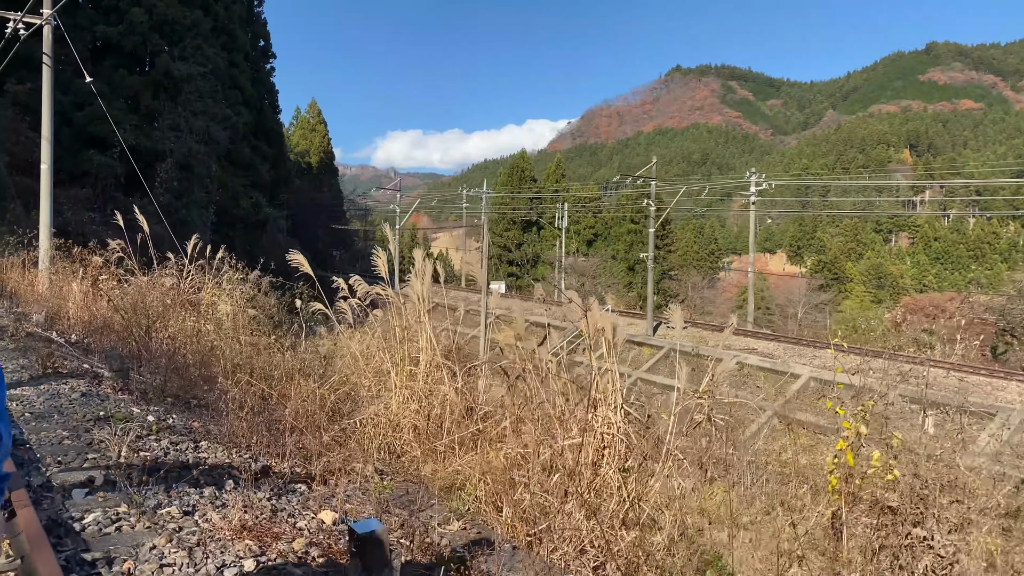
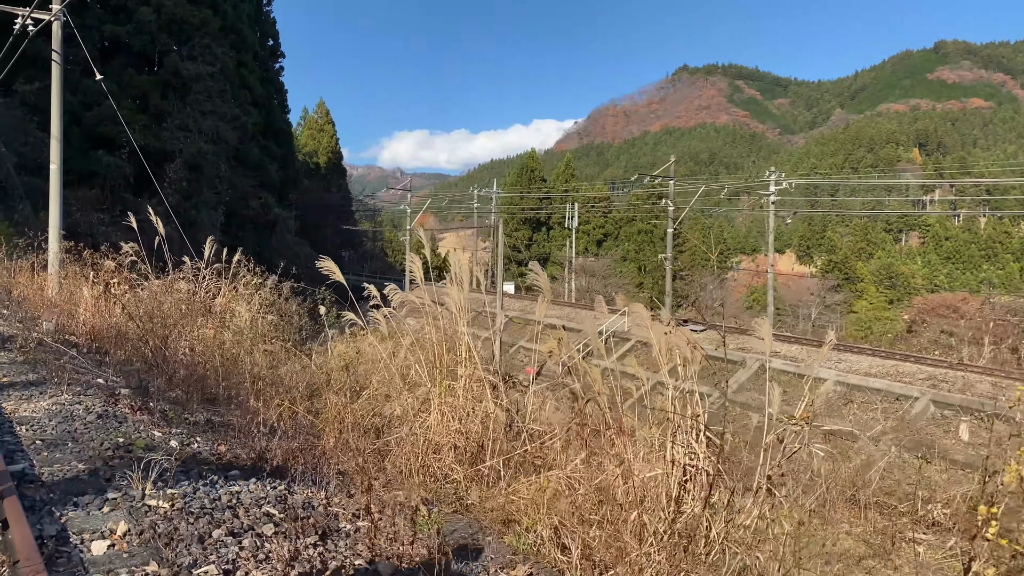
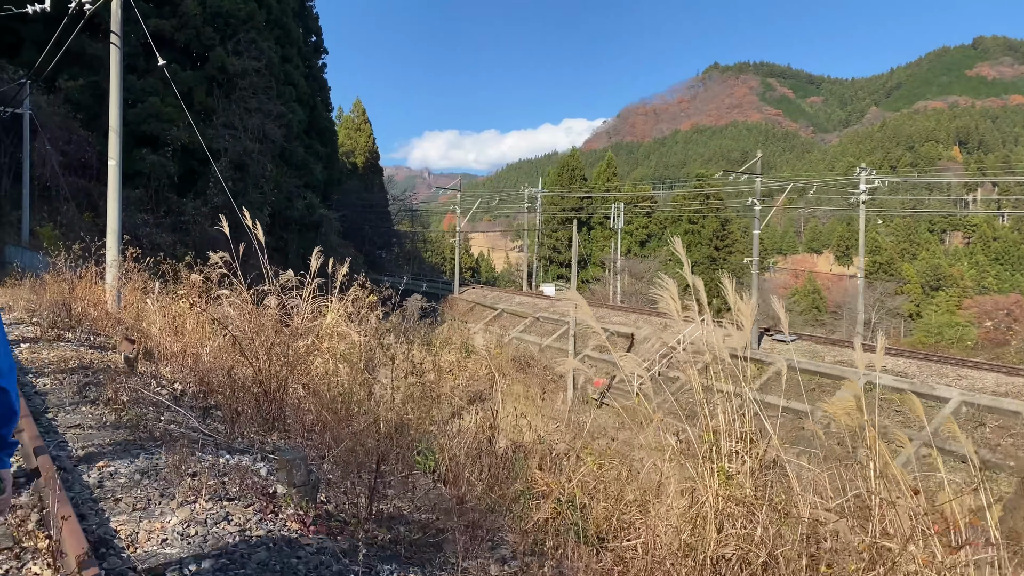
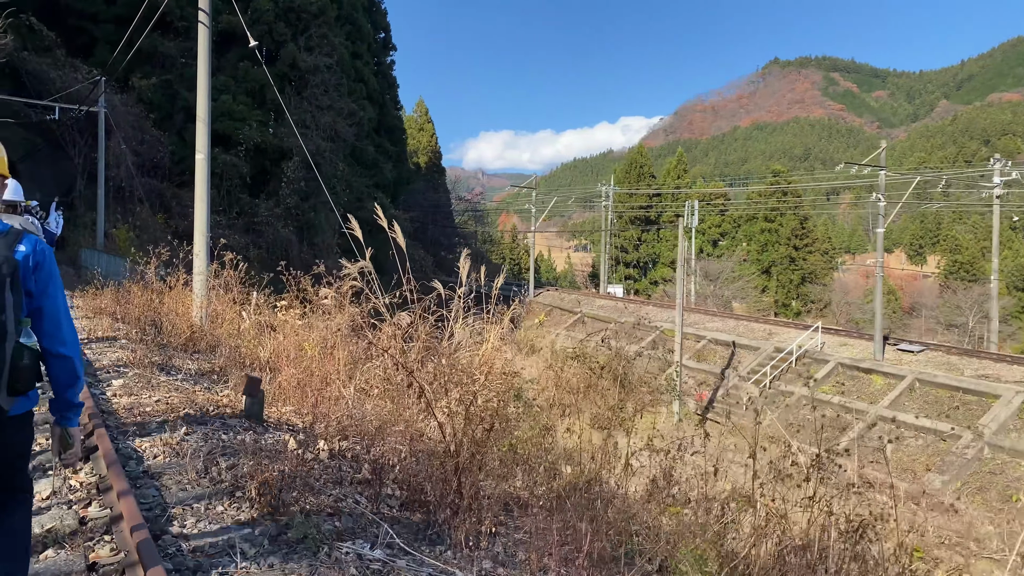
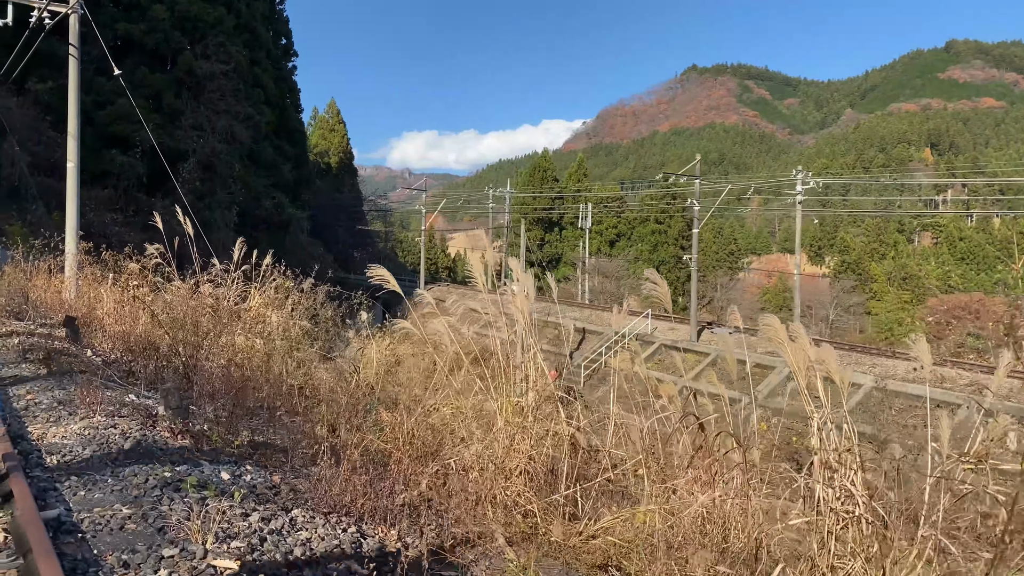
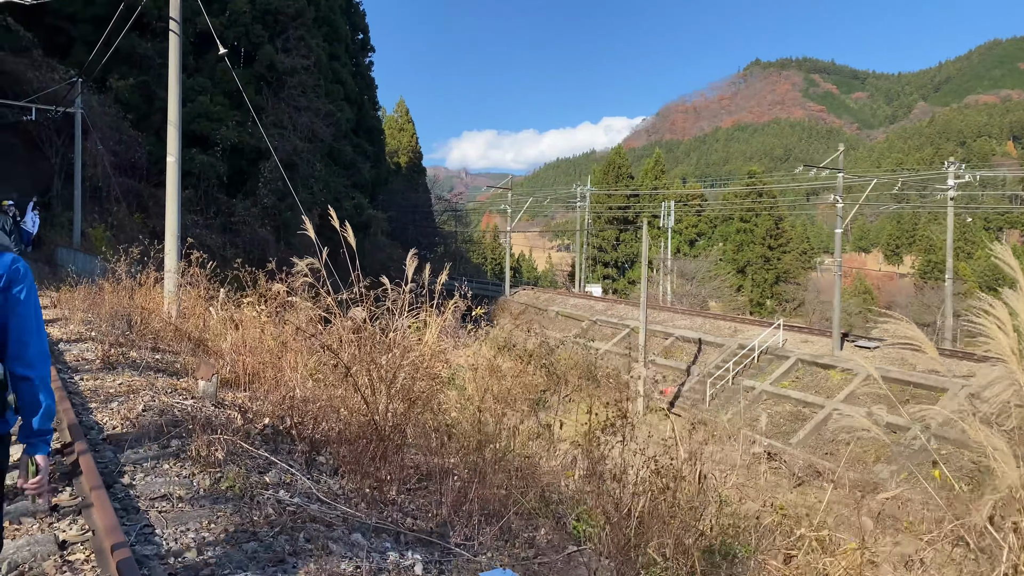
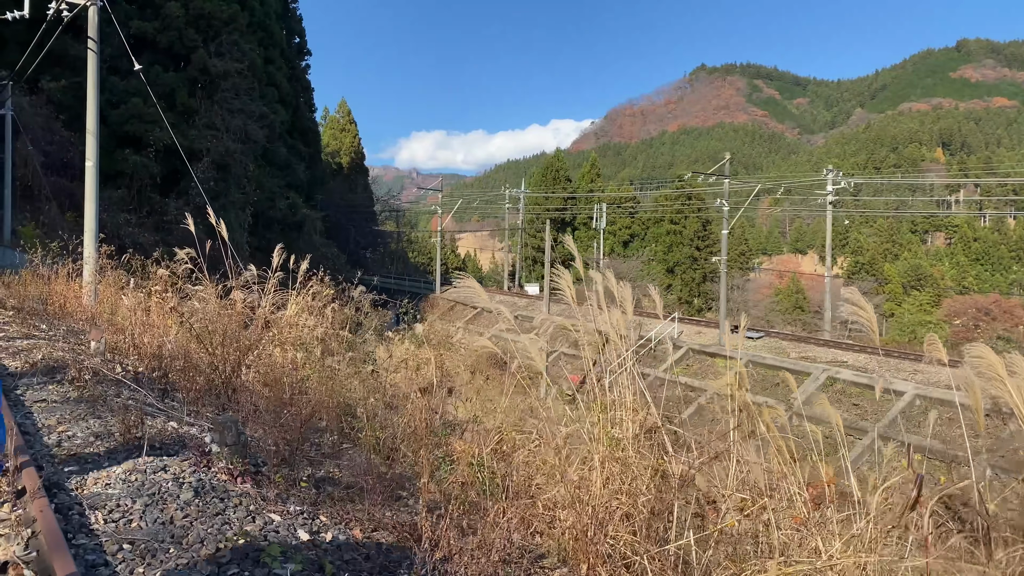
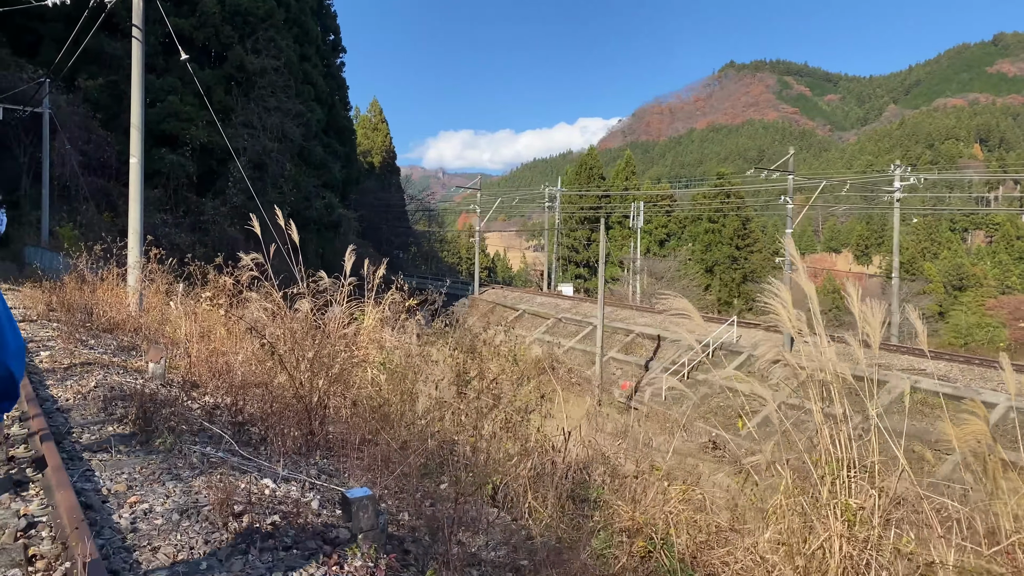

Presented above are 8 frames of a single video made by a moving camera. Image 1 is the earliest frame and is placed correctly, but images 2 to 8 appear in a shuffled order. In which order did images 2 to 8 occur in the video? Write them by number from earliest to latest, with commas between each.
2, 5, 7, 3, 8, 6, 4
